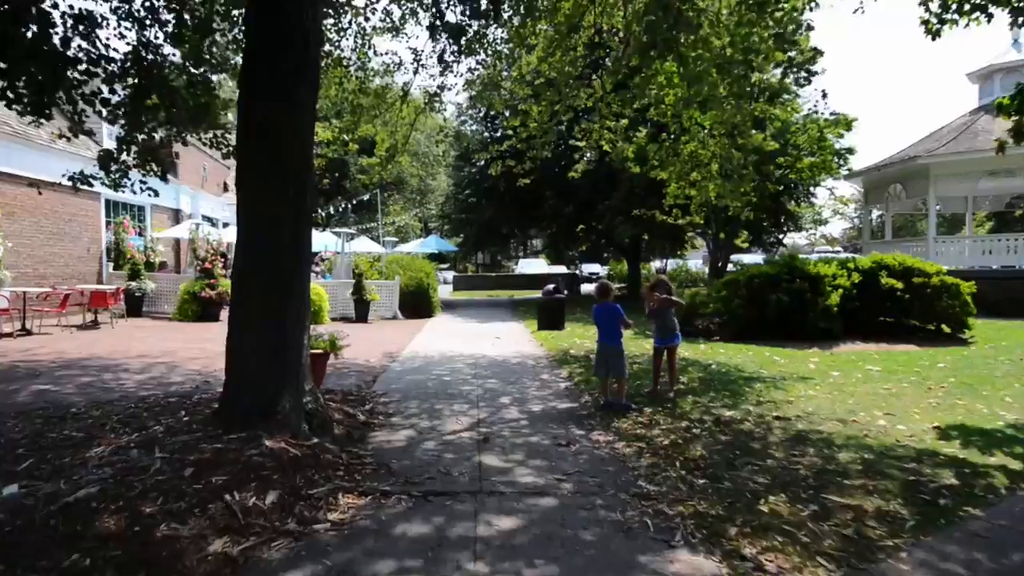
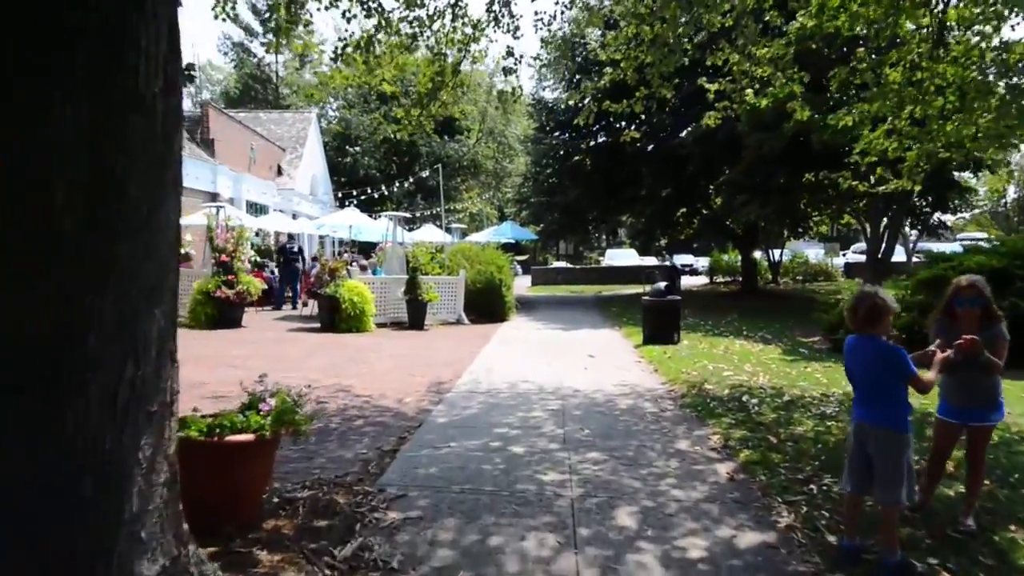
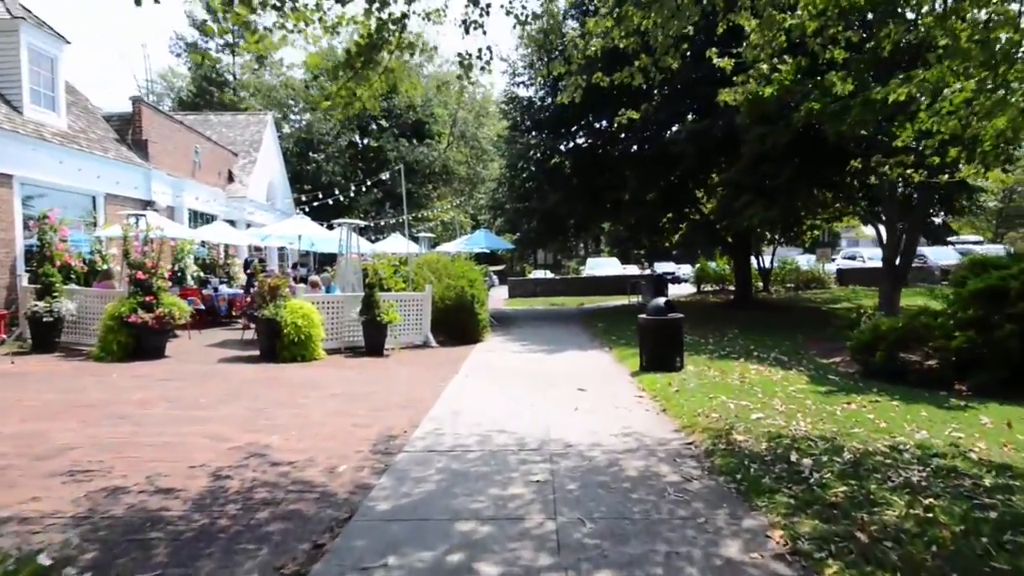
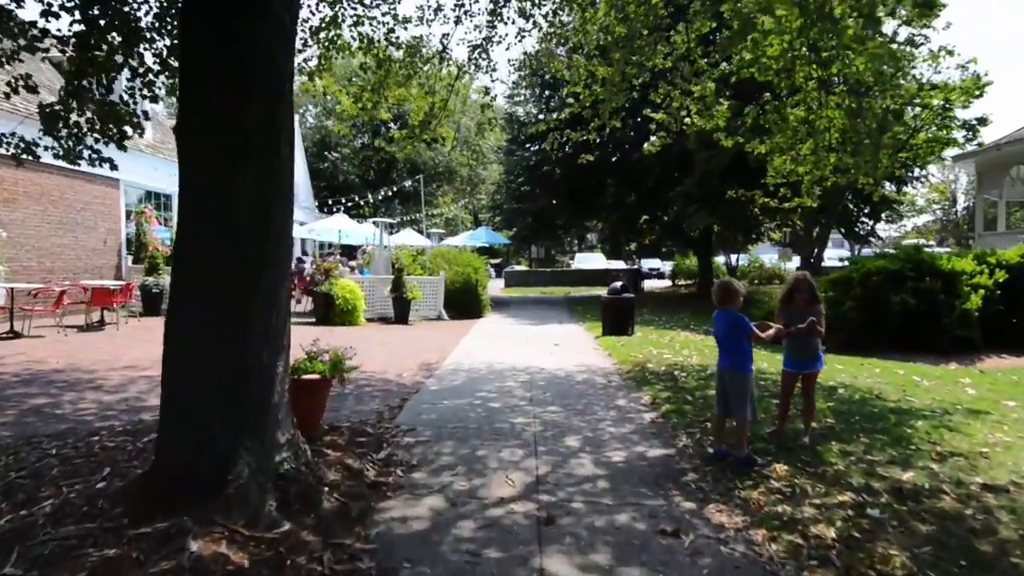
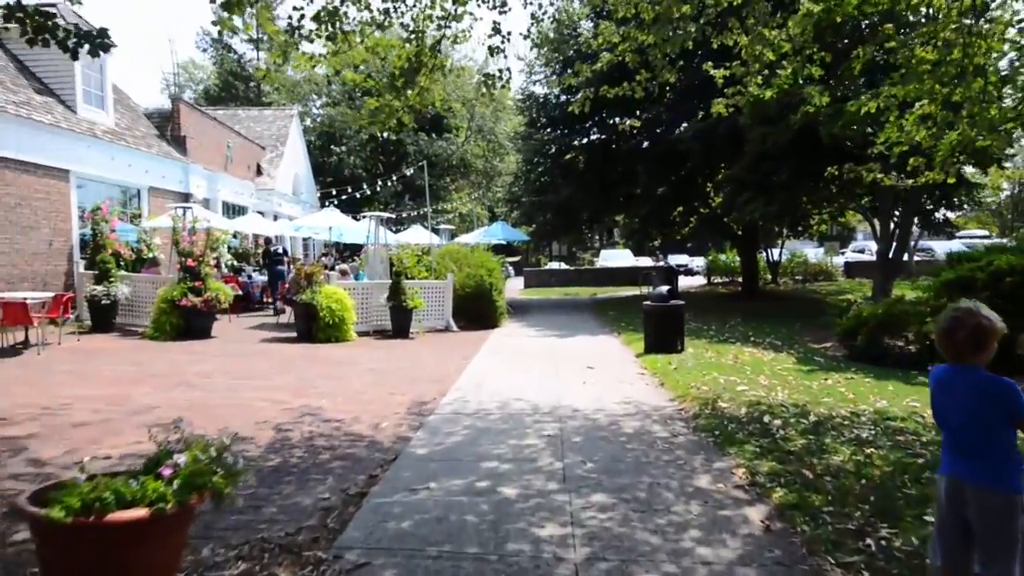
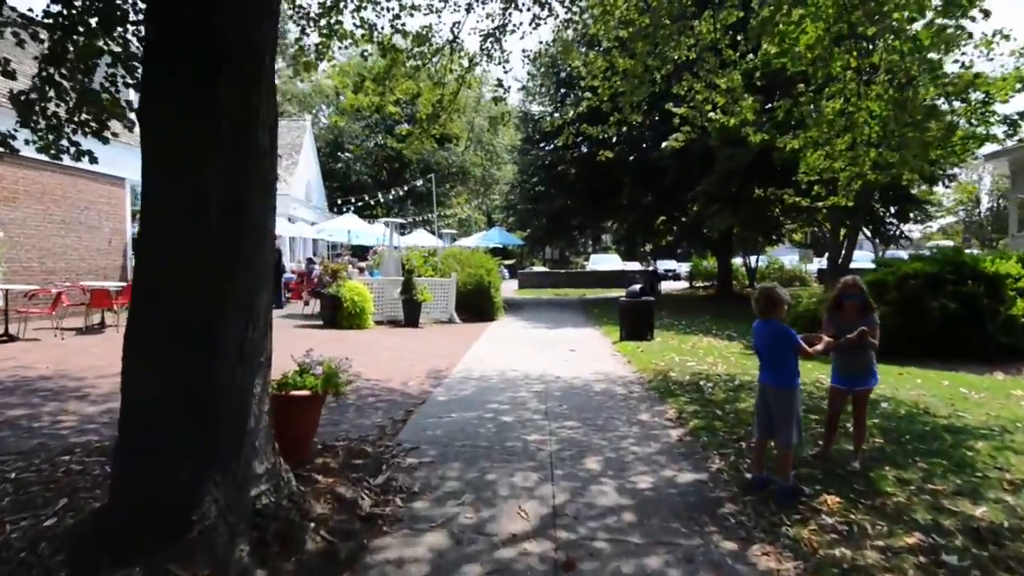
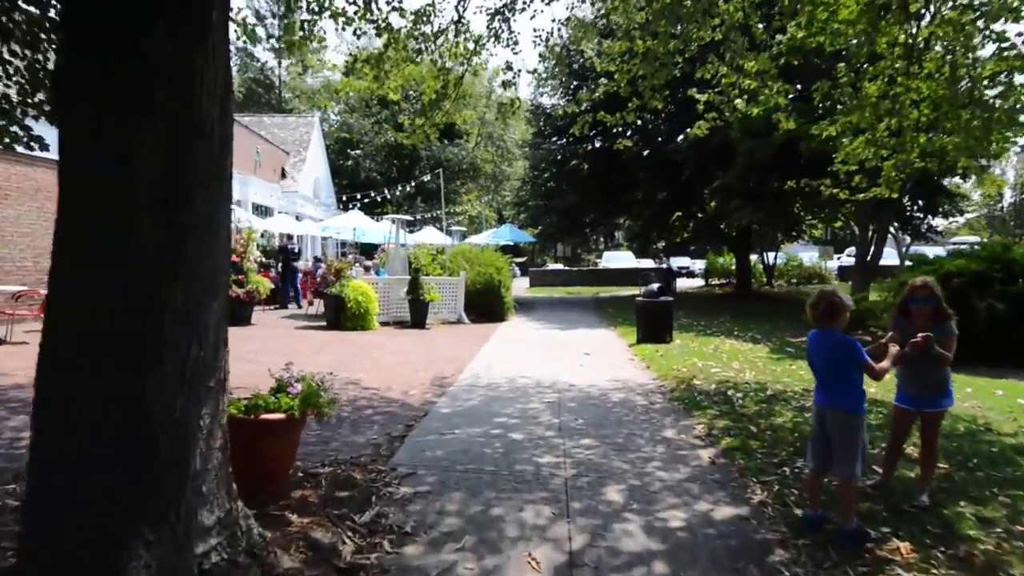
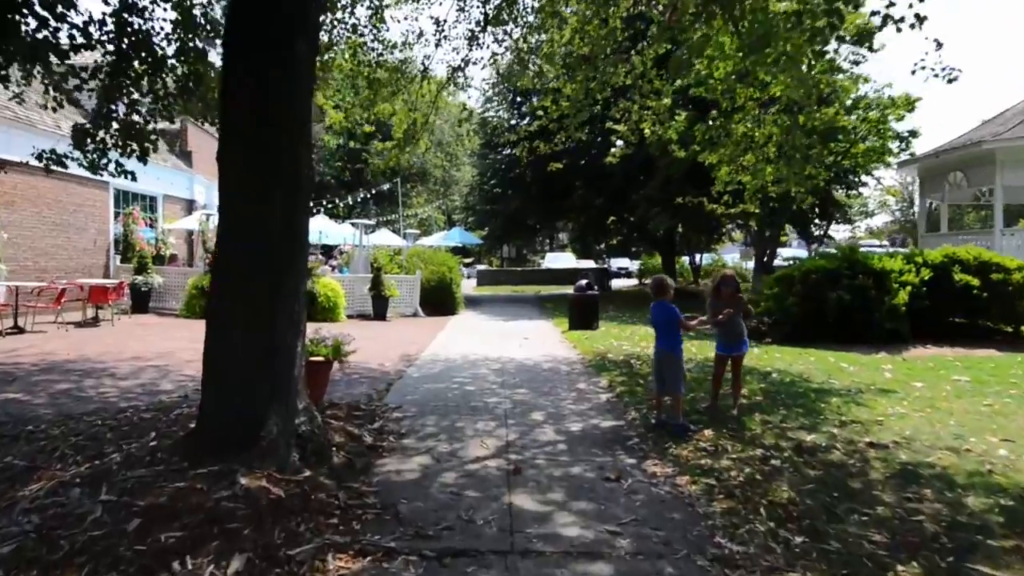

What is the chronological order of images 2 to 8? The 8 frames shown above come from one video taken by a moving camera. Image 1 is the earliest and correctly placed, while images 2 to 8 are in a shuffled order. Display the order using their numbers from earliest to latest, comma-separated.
8, 4, 6, 7, 2, 5, 3
